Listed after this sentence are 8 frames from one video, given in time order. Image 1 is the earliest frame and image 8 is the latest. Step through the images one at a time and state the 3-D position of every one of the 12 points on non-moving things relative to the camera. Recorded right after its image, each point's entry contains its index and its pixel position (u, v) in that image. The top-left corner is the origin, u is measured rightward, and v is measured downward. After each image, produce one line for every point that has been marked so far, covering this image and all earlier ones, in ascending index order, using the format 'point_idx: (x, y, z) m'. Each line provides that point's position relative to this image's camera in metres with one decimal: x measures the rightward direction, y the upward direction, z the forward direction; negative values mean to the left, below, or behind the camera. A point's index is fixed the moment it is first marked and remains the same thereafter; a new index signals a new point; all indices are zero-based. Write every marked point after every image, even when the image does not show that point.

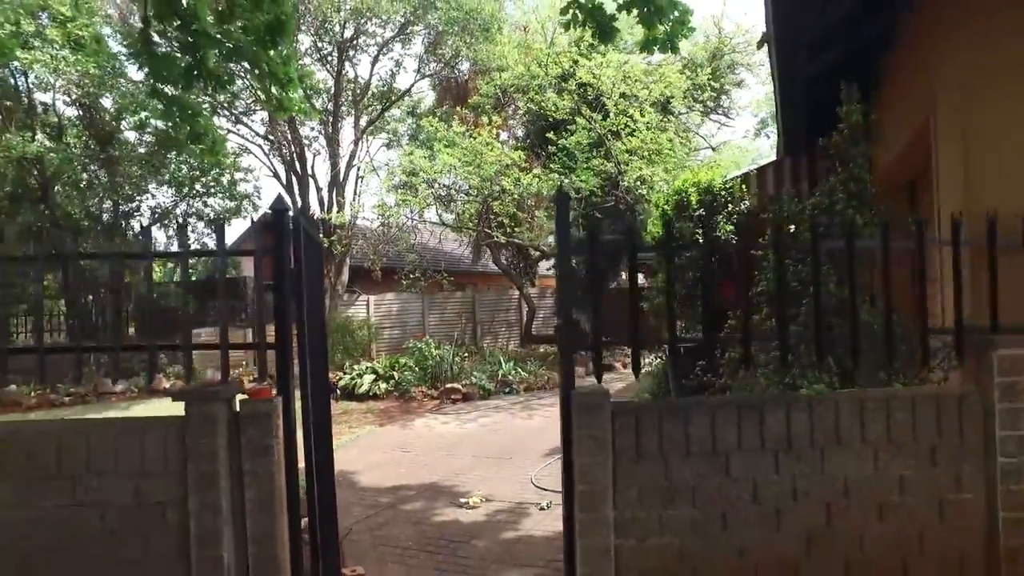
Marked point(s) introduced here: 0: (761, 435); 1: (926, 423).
0: (+0.9, -0.5, +2.5) m
1: (+1.6, -0.5, +2.5) m
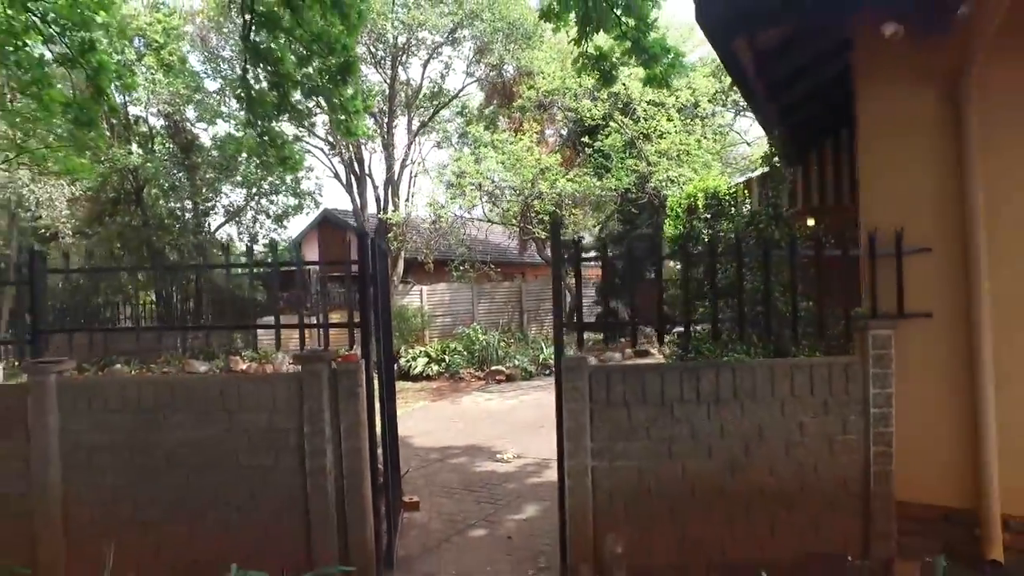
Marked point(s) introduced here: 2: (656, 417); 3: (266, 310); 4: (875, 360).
0: (+1.0, -0.5, +3.6) m
1: (+1.6, -0.5, +3.5) m
2: (+0.8, -0.7, +3.6) m
3: (-1.6, -0.1, +4.1) m
4: (+1.9, -0.4, +3.5) m
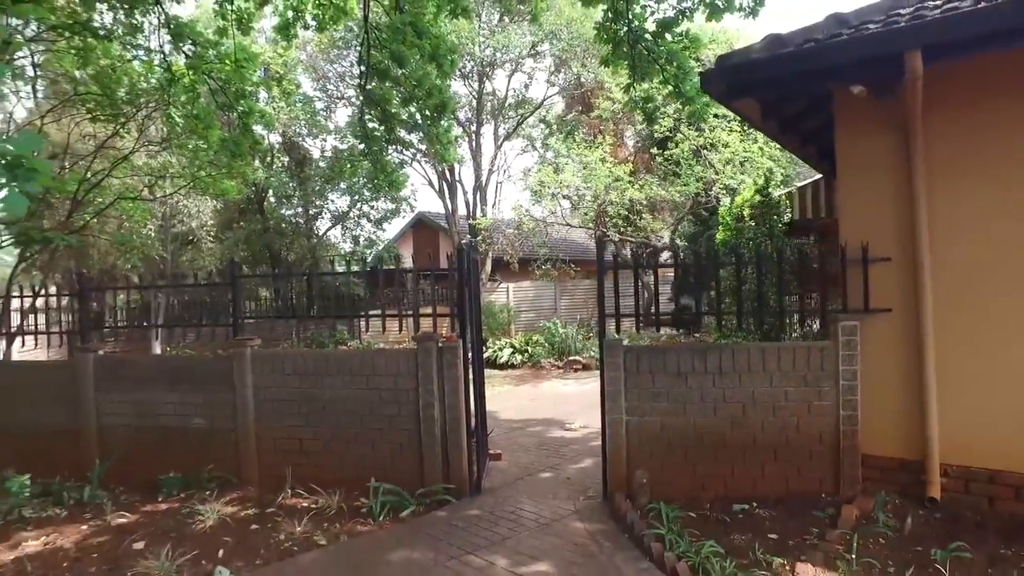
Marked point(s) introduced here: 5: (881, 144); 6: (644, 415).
0: (+1.4, -0.5, +4.8) m
1: (+2.0, -0.5, +4.7) m
2: (+1.2, -0.7, +4.9) m
3: (-1.1, -0.1, +5.7) m
4: (+2.3, -0.4, +4.6) m
5: (+2.5, +1.0, +4.7) m
6: (+0.9, -0.9, +4.9) m
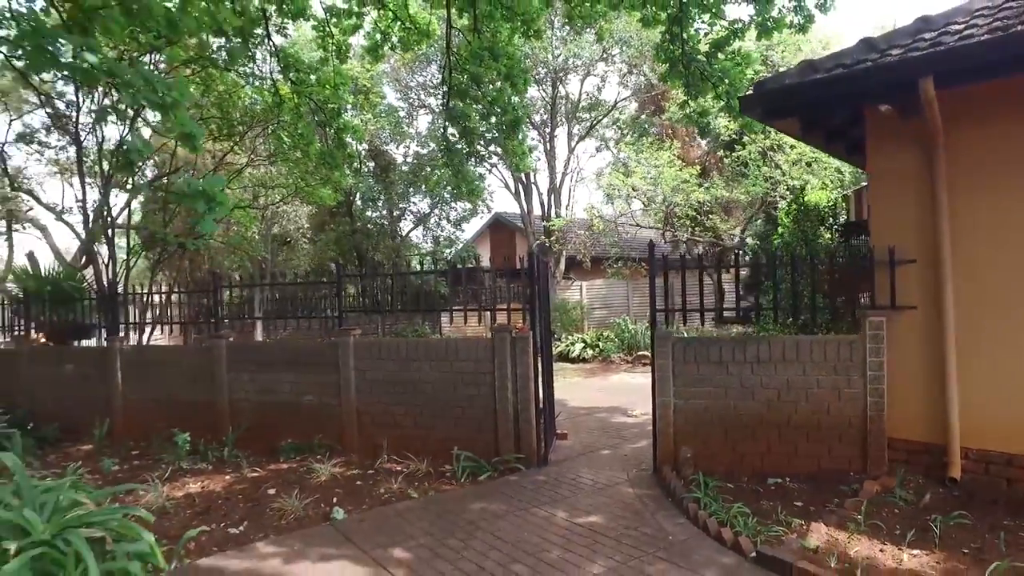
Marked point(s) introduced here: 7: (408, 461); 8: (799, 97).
0: (+1.8, -0.5, +5.5) m
1: (+2.5, -0.5, +5.2) m
2: (+1.7, -0.7, +5.5) m
3: (-0.5, -0.1, +6.6) m
4: (+2.7, -0.4, +5.2) m
5: (+3.0, +1.0, +5.2) m
6: (+1.4, -0.9, +5.6) m
7: (-0.9, -1.6, +6.3) m
8: (+2.2, +1.5, +5.2) m
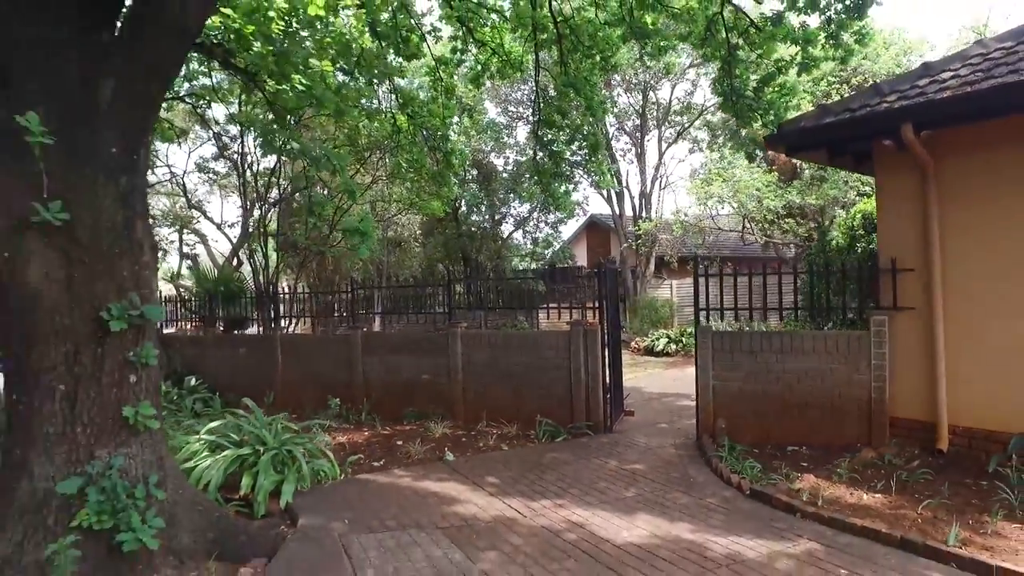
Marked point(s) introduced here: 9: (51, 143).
0: (+2.5, -0.6, +6.7) m
1: (+3.1, -0.5, +6.4) m
2: (+2.3, -0.7, +6.8) m
3: (+0.3, -0.1, +8.2) m
4: (+3.3, -0.4, +6.3) m
5: (+3.6, +1.0, +6.3) m
6: (+2.1, -0.9, +6.9) m
7: (-0.1, -1.6, +7.9) m
8: (+2.8, +1.4, +6.4) m
9: (-2.3, +0.7, +3.5) m
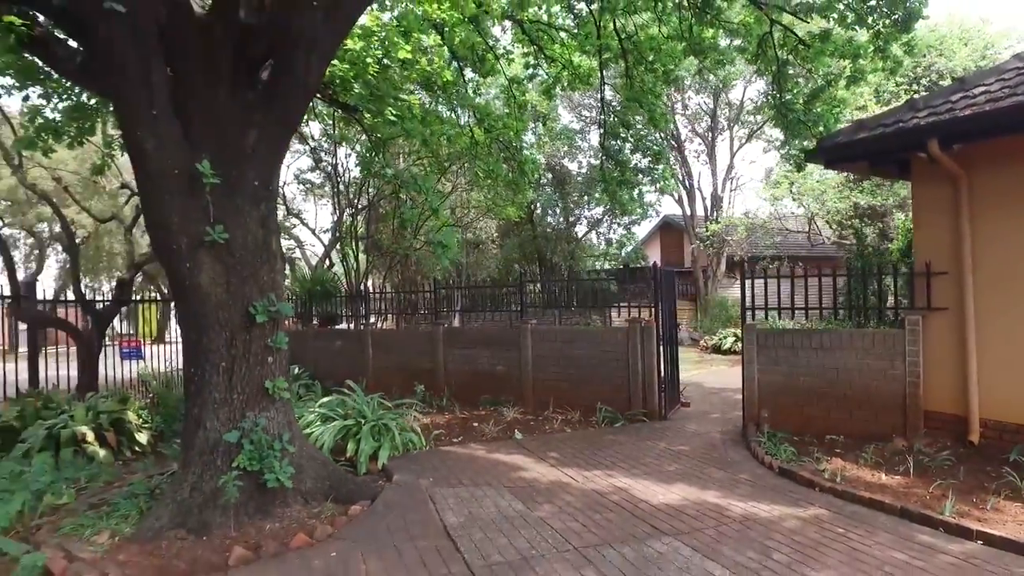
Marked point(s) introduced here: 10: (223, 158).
0: (+3.2, -0.6, +7.3) m
1: (+3.7, -0.5, +7.0) m
2: (+3.0, -0.7, +7.4) m
3: (+1.2, -0.2, +9.0) m
4: (+3.9, -0.4, +6.8) m
5: (+4.2, +0.9, +6.8) m
6: (+2.8, -0.9, +7.6) m
7: (+0.7, -1.6, +8.8) m
8: (+3.4, +1.4, +7.0) m
9: (-2.0, +0.7, +4.7) m
10: (-2.0, +0.9, +4.8) m
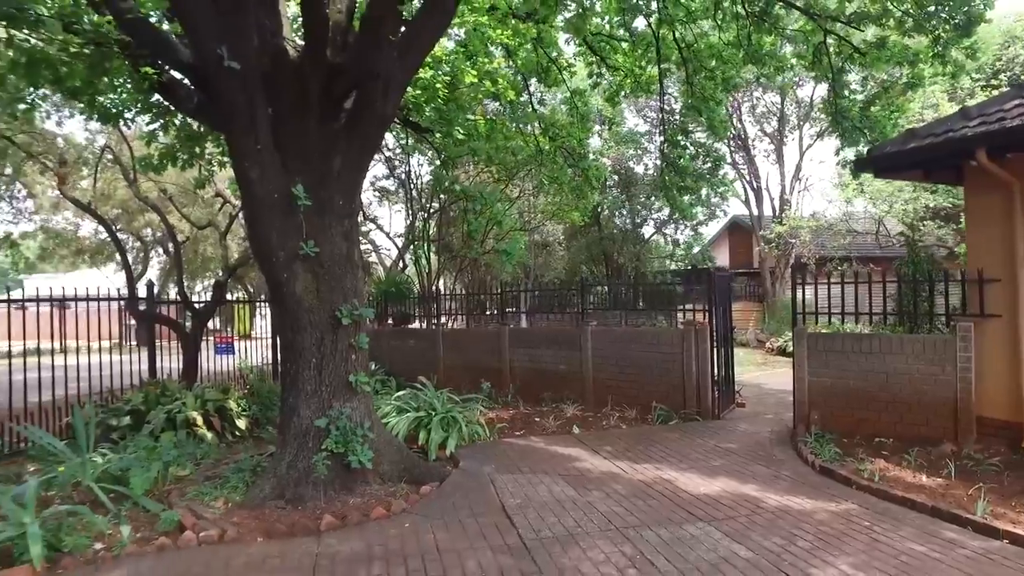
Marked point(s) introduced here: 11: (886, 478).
0: (+3.8, -0.6, +7.5) m
1: (+4.3, -0.6, +7.1) m
2: (+3.7, -0.8, +7.7) m
3: (+2.0, -0.2, +9.4) m
4: (+4.5, -0.5, +6.9) m
5: (+4.8, +0.9, +6.9) m
6: (+3.5, -1.0, +7.8) m
7: (+1.5, -1.7, +9.3) m
8: (+4.1, +1.3, +7.1) m
9: (-1.6, +0.7, +5.4) m
10: (-1.6, +0.9, +5.5) m
11: (+3.2, -1.6, +5.8) m
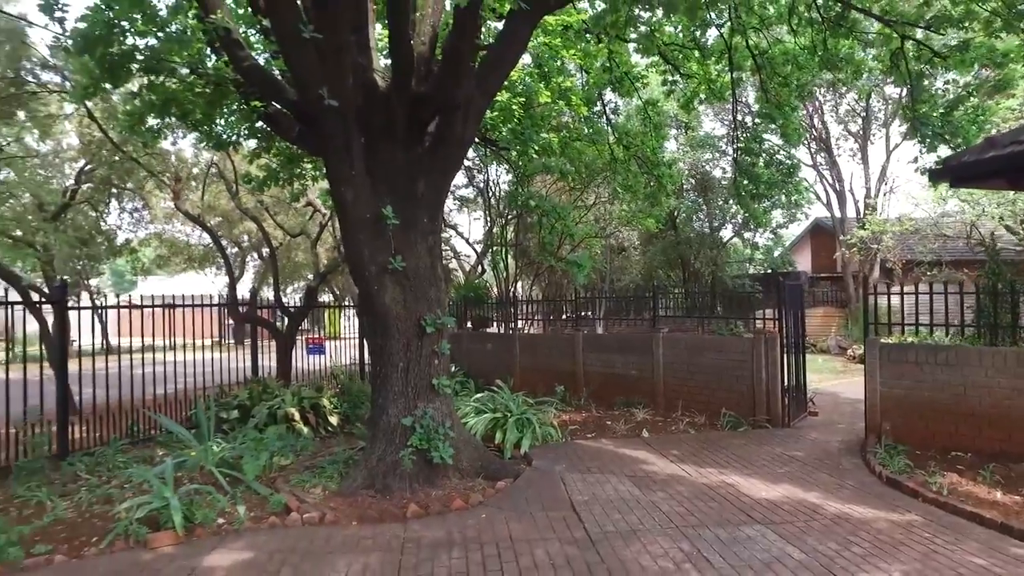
0: (+4.6, -0.8, +7.5) m
1: (+5.1, -0.7, +7.0) m
2: (+4.5, -0.9, +7.6) m
3: (+3.0, -0.3, +9.5) m
4: (+5.3, -0.6, +6.8) m
5: (+5.5, +0.7, +6.7) m
6: (+4.3, -1.1, +7.8) m
7: (+2.5, -1.8, +9.5) m
8: (+4.8, +1.2, +7.1) m
9: (-1.0, +0.6, +6.0) m
10: (-1.0, +0.8, +6.1) m
11: (+3.8, -1.7, +5.9) m
